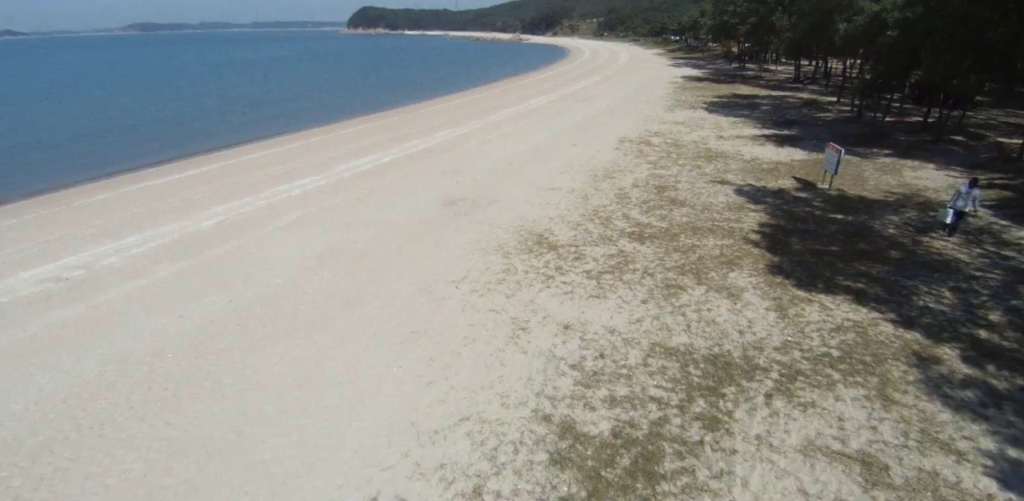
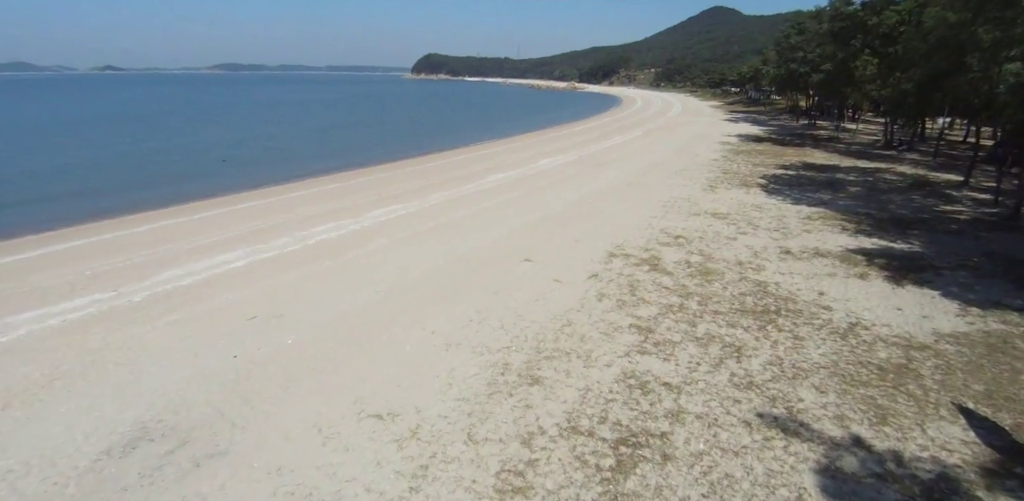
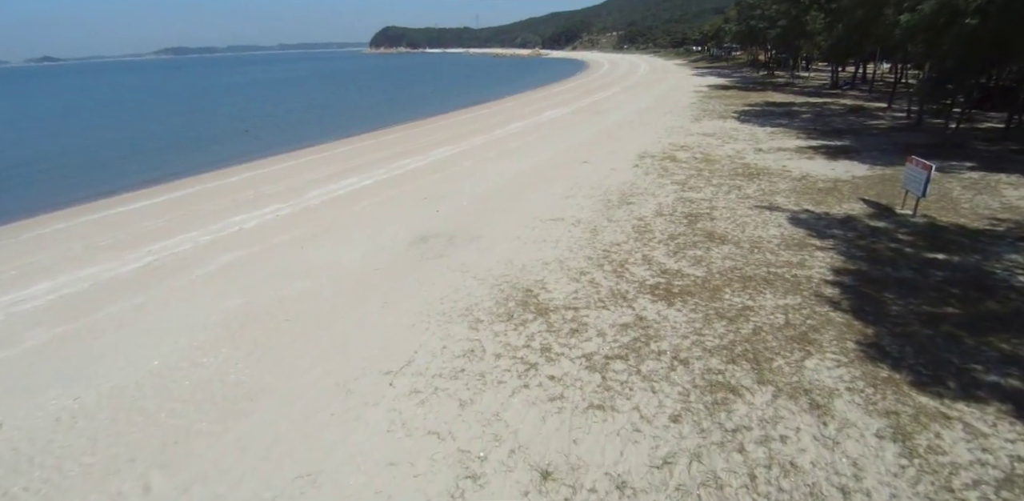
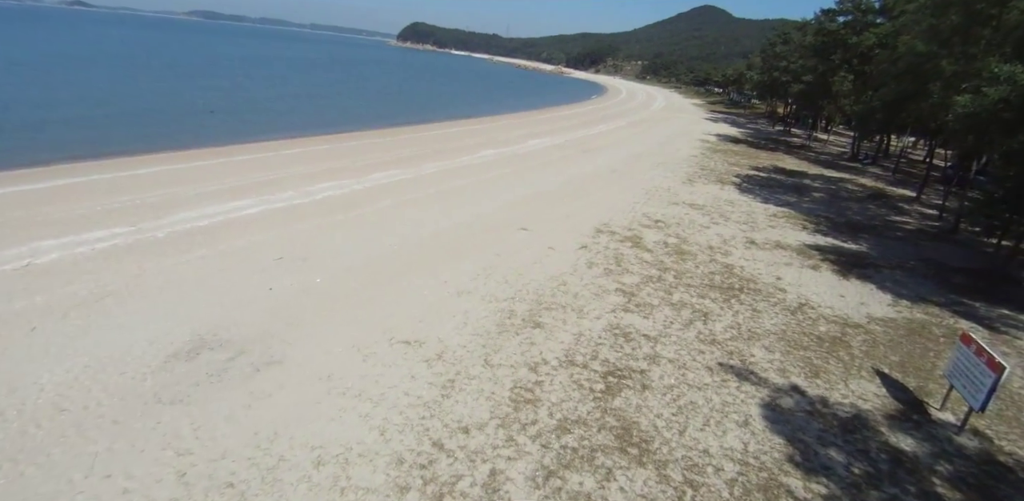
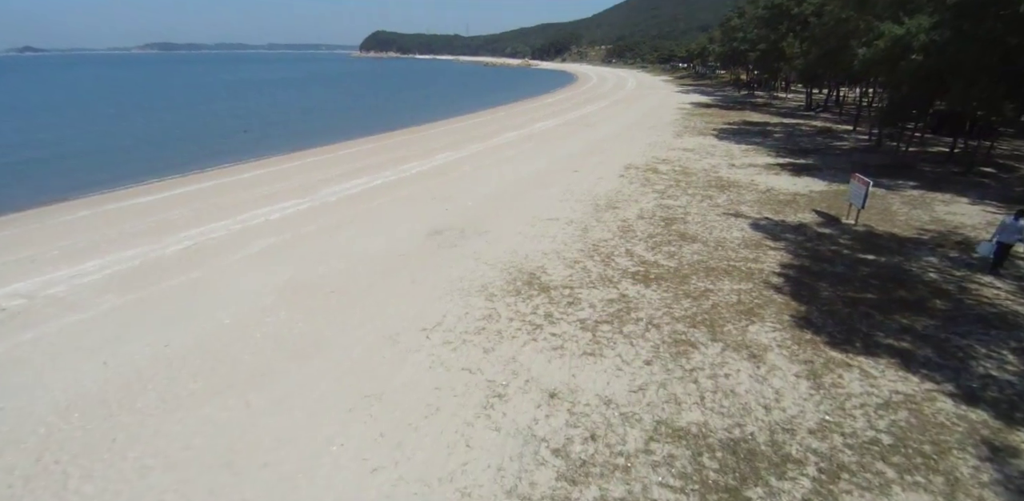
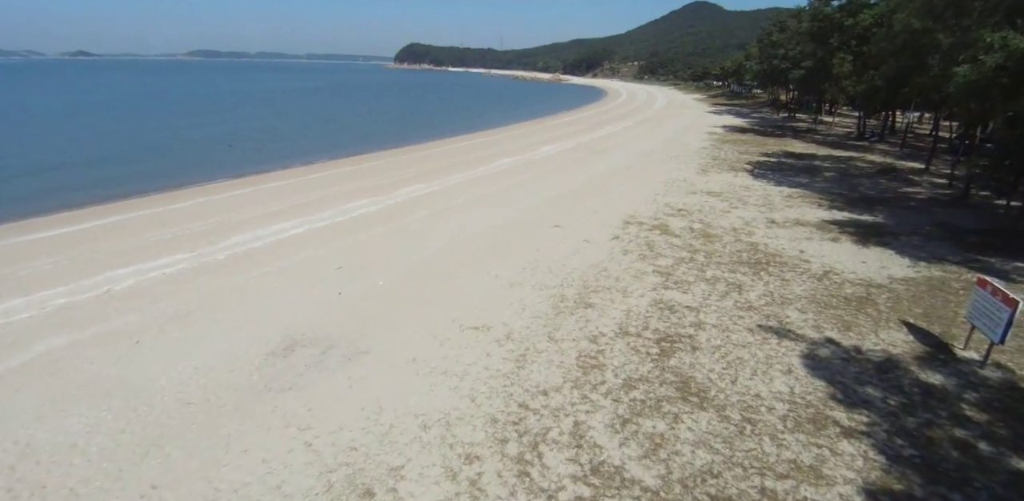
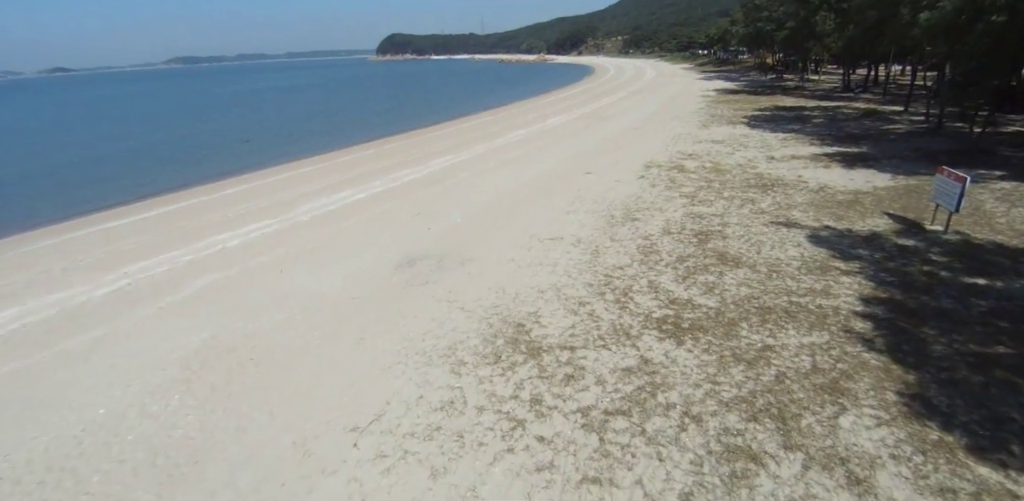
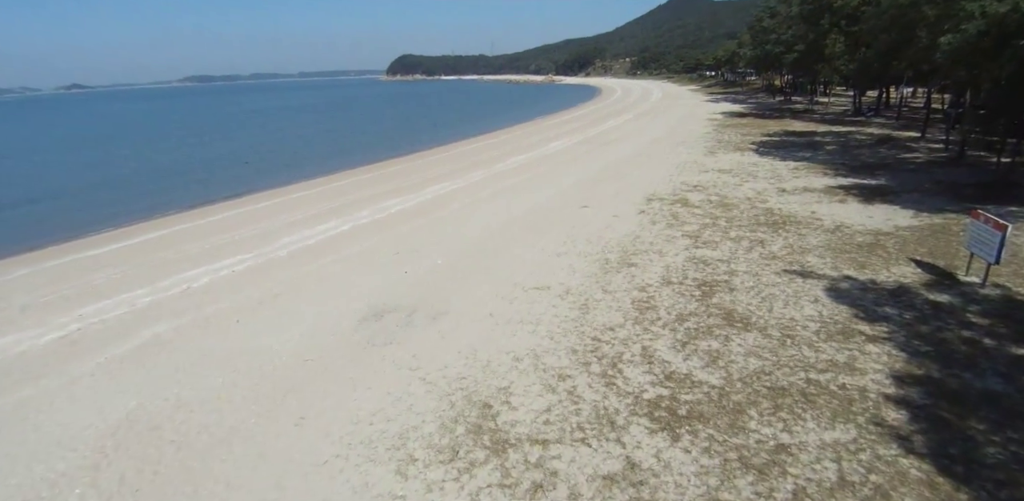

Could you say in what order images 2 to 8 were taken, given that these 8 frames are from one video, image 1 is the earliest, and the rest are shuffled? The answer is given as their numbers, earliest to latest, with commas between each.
5, 3, 7, 8, 6, 4, 2
